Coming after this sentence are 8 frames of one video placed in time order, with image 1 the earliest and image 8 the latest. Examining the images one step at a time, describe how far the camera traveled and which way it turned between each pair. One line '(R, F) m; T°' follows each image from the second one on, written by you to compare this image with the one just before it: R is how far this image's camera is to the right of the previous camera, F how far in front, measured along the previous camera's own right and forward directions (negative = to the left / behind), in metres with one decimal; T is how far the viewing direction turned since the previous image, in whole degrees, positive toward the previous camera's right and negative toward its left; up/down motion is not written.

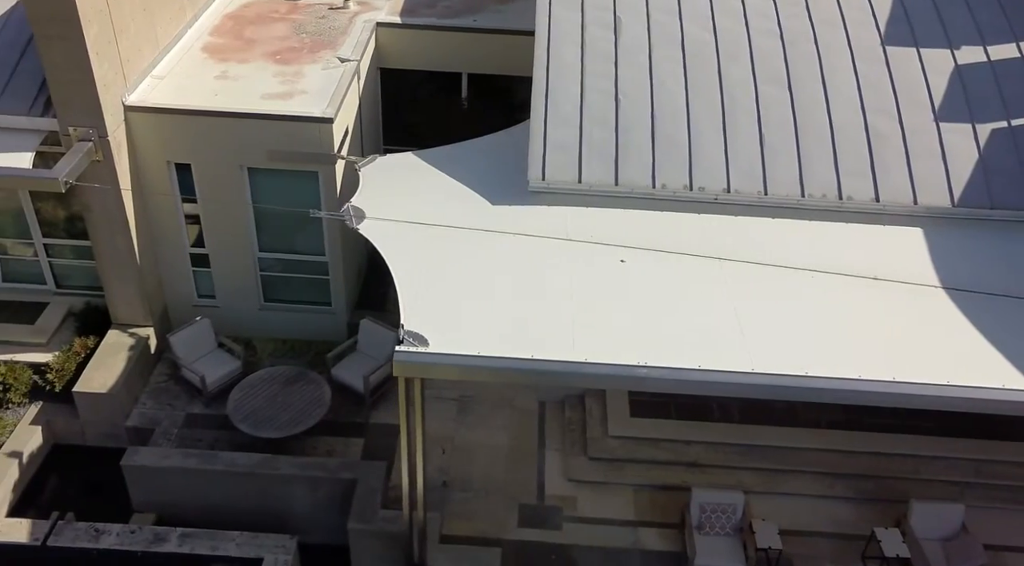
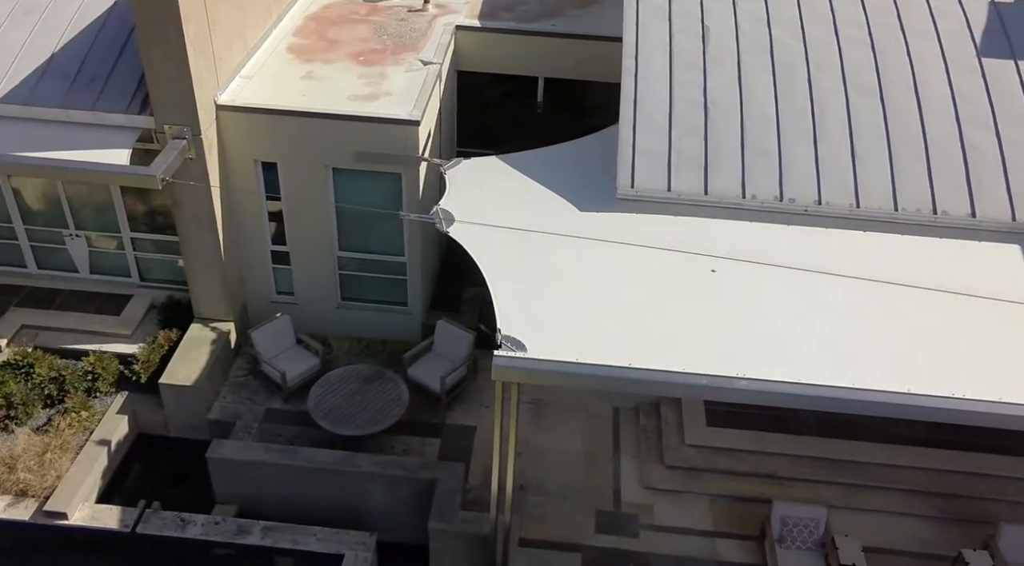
(-0.7, -0.1) m; -2°
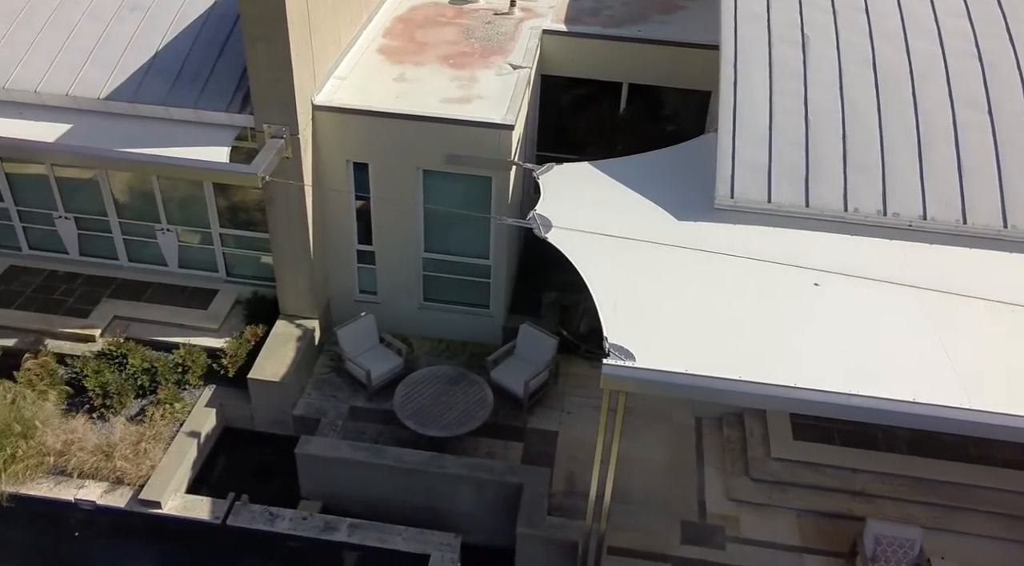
(-0.9, 0.0) m; -3°
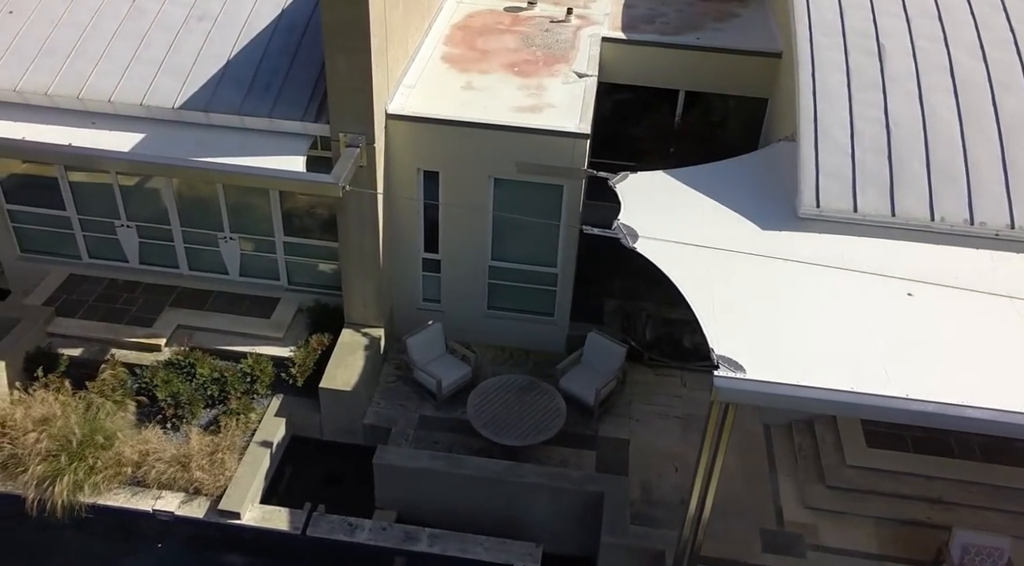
(-1.4, 0.0) m; 0°
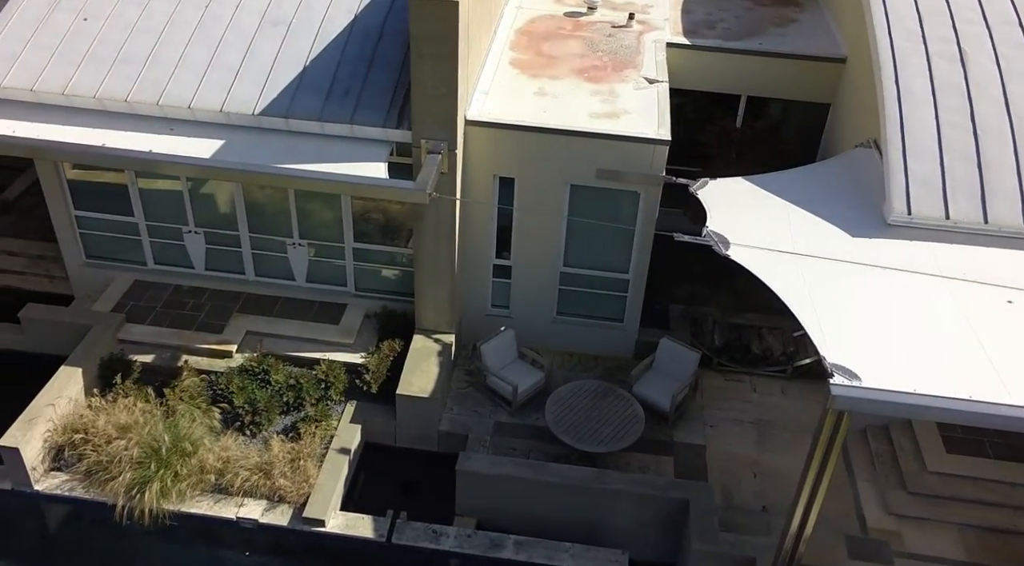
(-1.4, 0.0) m; 0°
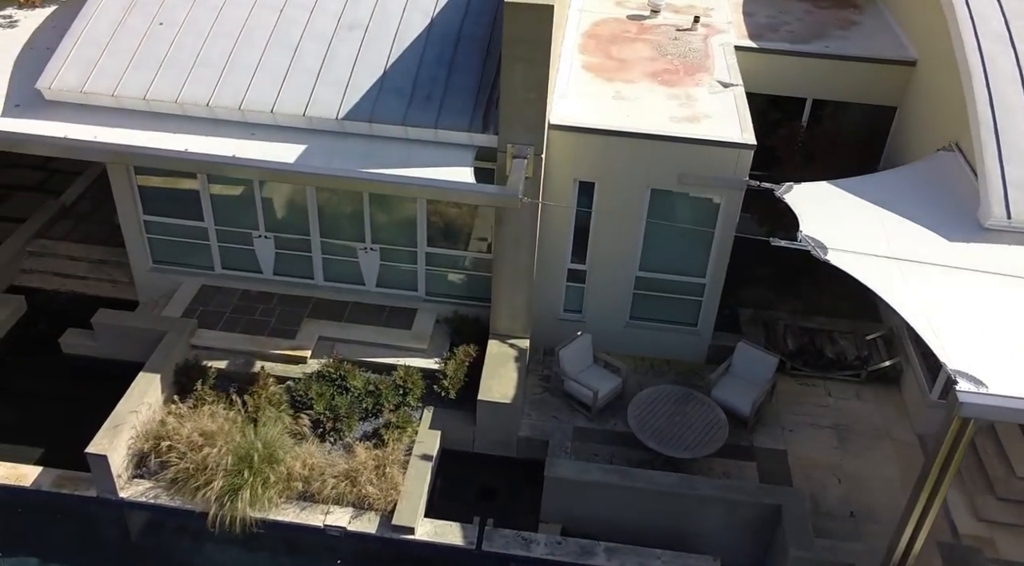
(-1.5, +0.1) m; 0°
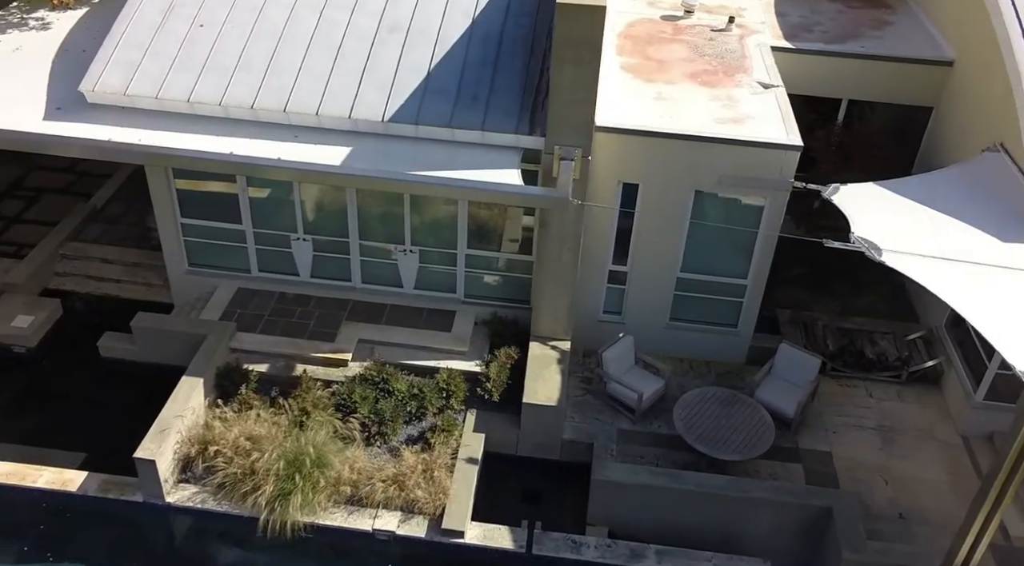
(-0.8, +0.1) m; 0°
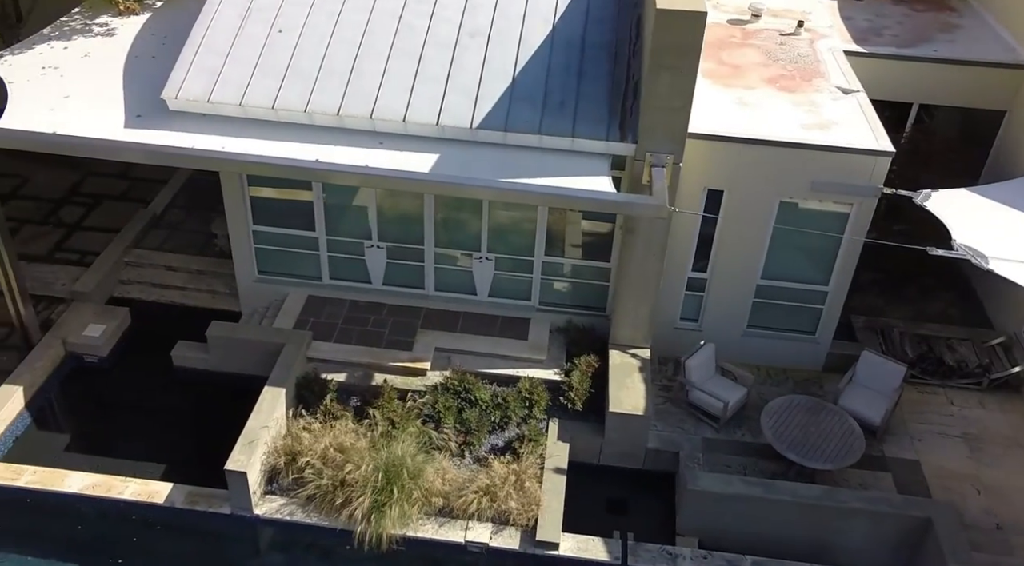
(-1.5, +0.2) m; 0°
